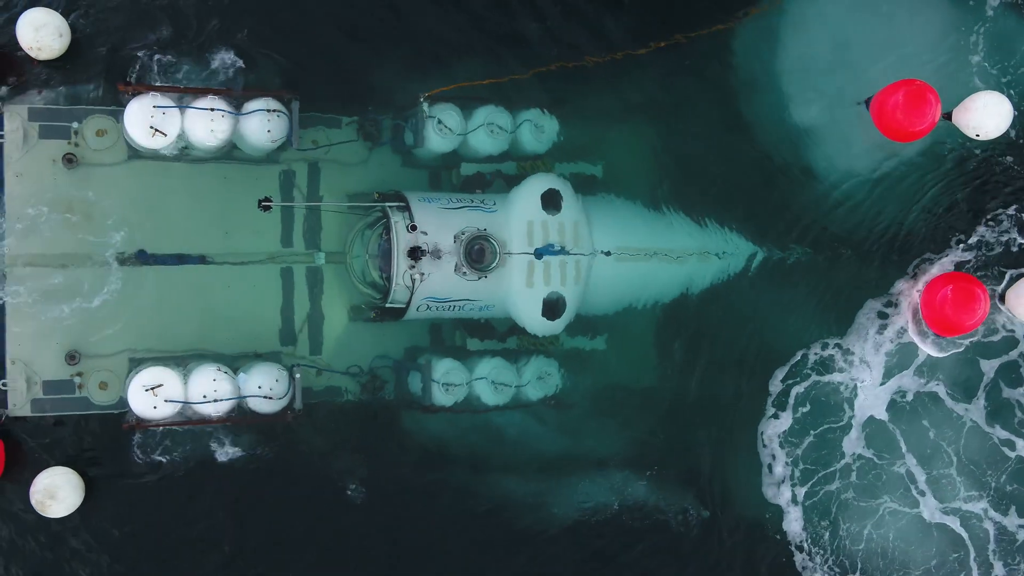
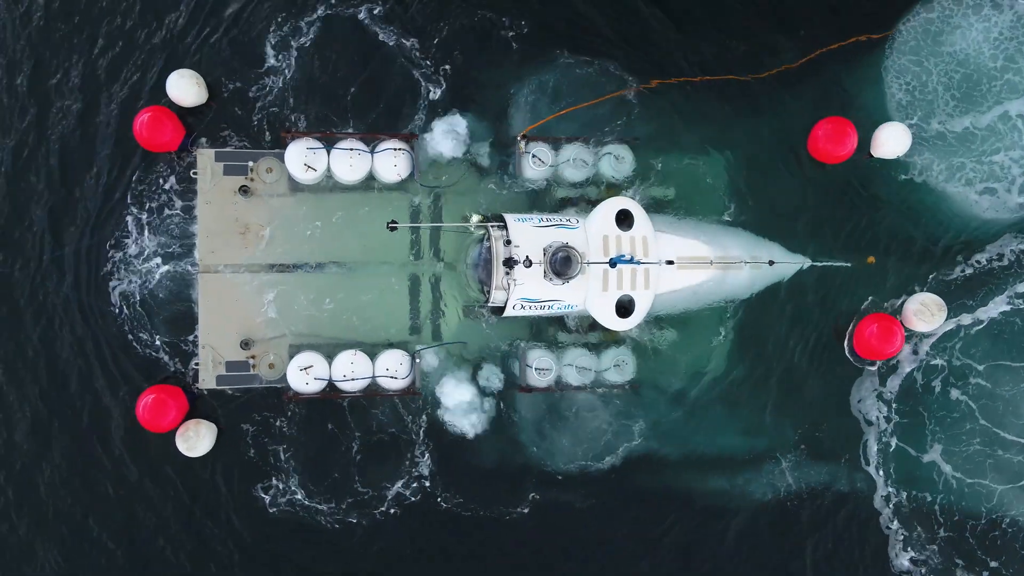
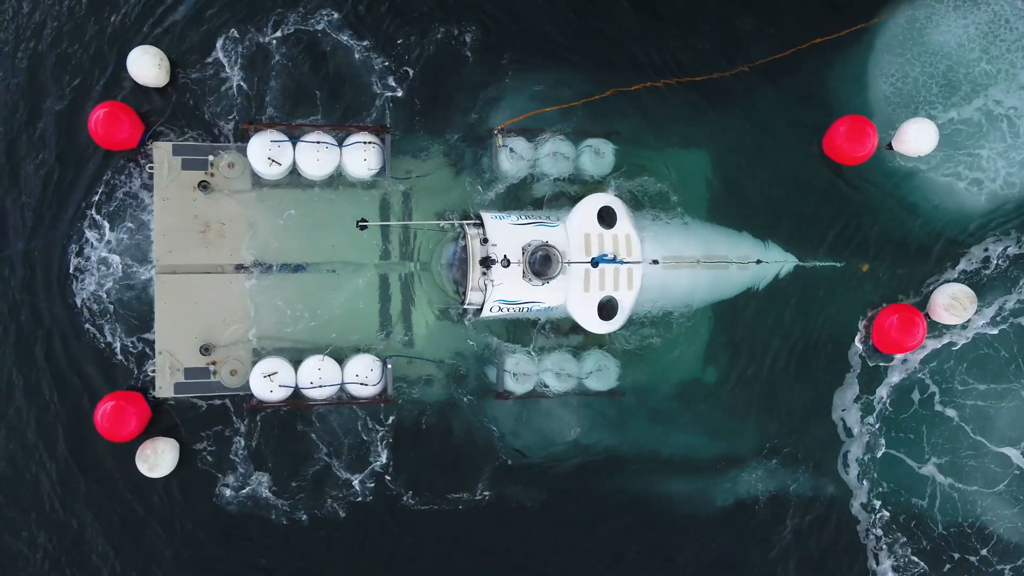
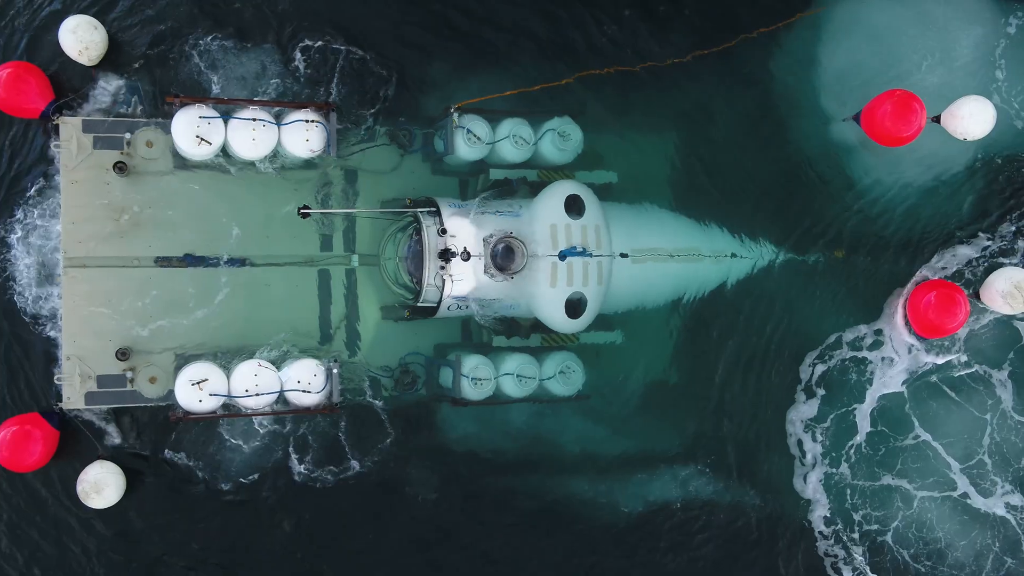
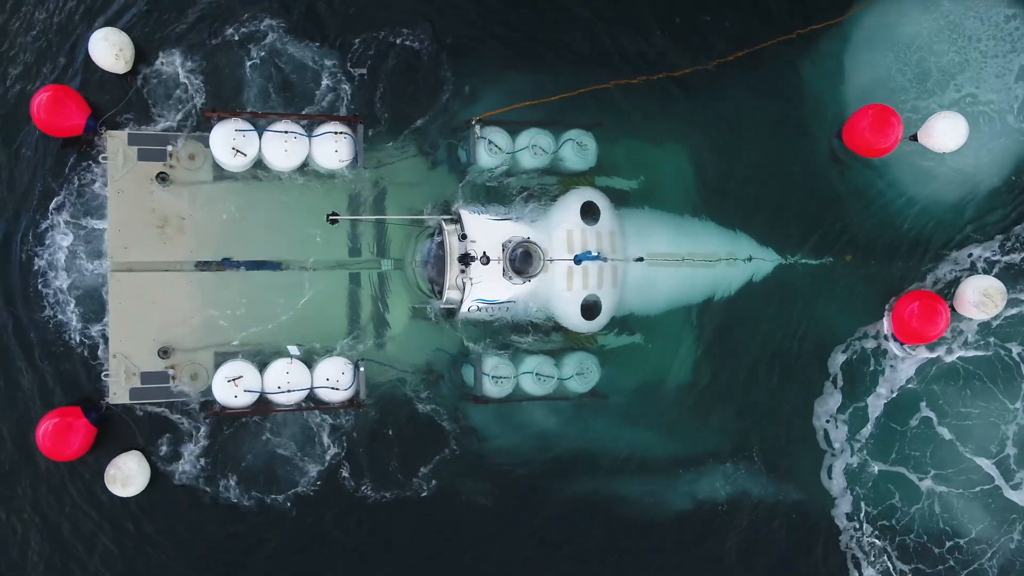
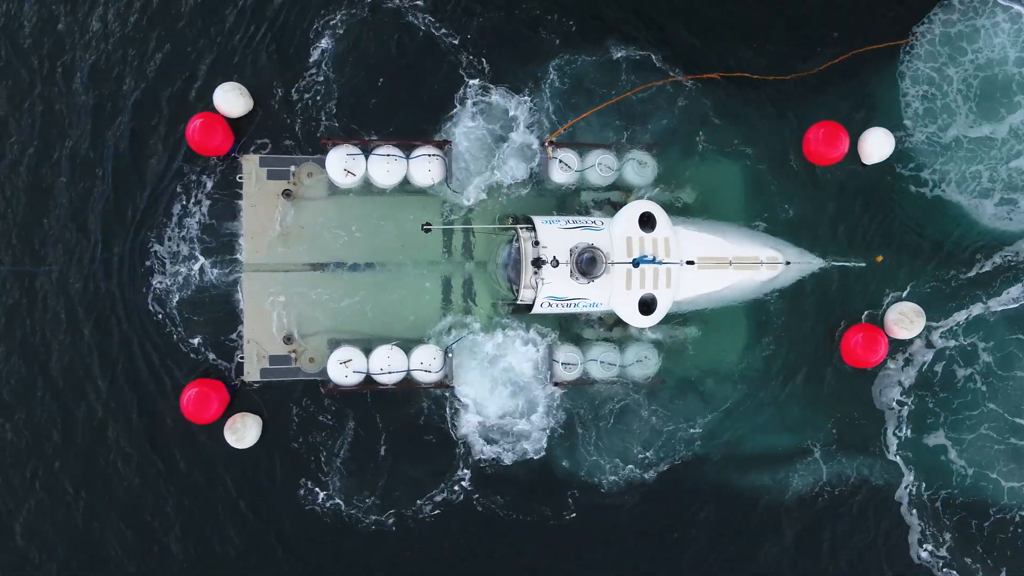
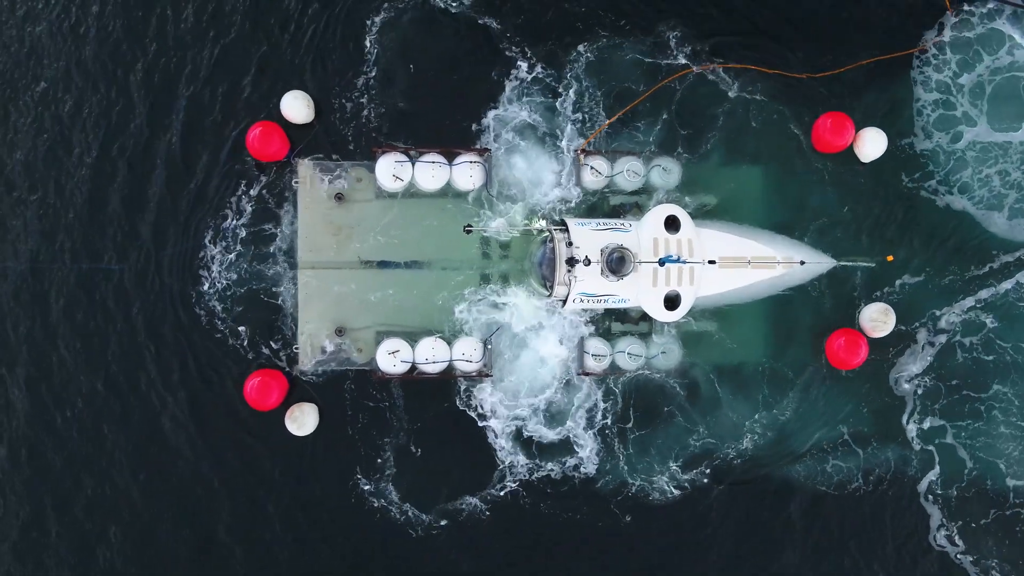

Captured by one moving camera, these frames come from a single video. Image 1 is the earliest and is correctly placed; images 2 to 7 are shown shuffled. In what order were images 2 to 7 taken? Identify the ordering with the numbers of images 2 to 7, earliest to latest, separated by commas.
4, 5, 3, 2, 6, 7
